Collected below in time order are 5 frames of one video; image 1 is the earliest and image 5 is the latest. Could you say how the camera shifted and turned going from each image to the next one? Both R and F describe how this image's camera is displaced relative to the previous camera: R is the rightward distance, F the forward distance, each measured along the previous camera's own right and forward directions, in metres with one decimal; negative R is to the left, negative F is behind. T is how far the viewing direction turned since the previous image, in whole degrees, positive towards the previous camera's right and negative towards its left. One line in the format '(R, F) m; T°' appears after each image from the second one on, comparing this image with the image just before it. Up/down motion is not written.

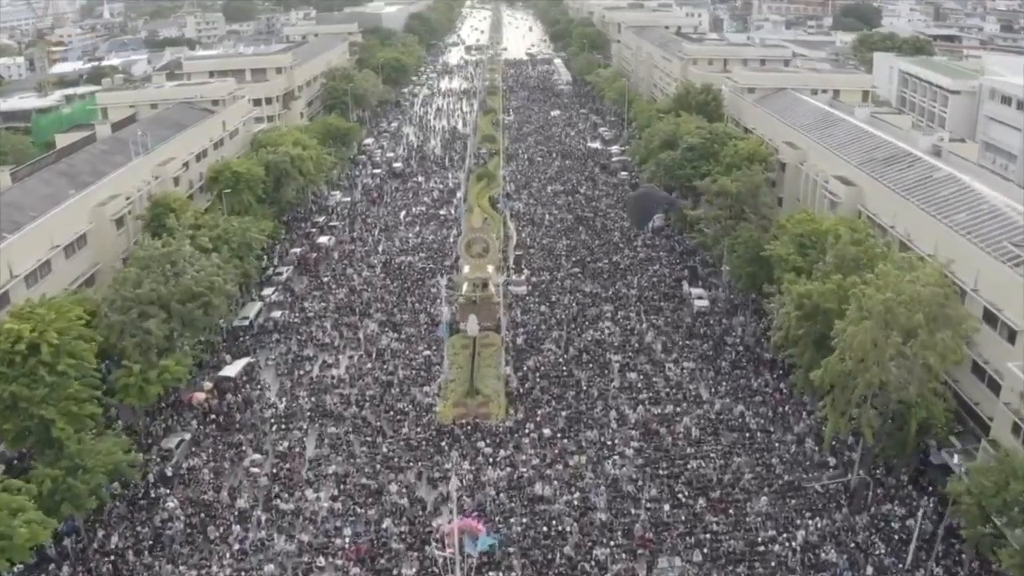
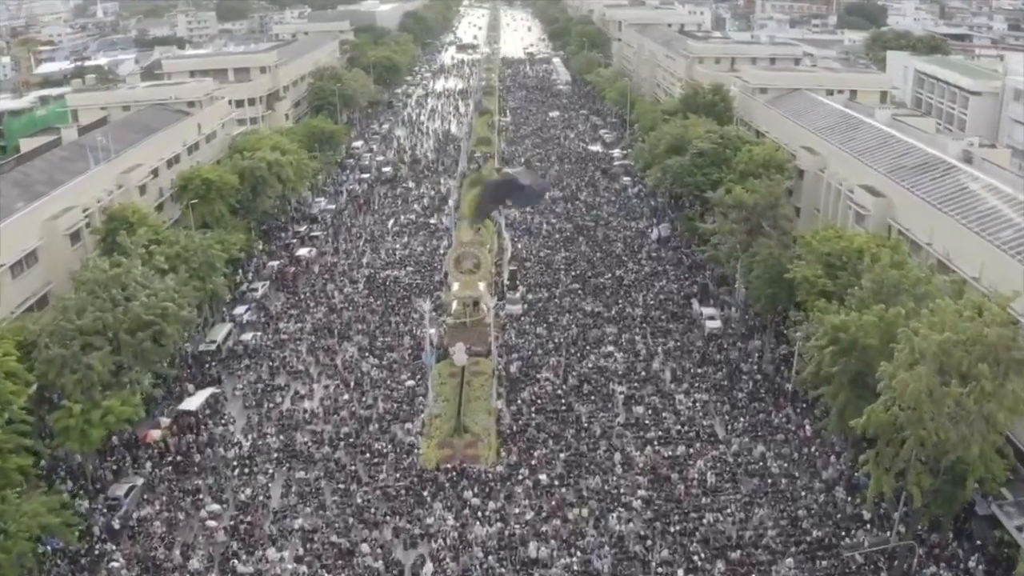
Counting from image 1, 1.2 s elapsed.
(+0.3, +3.9) m; 0°
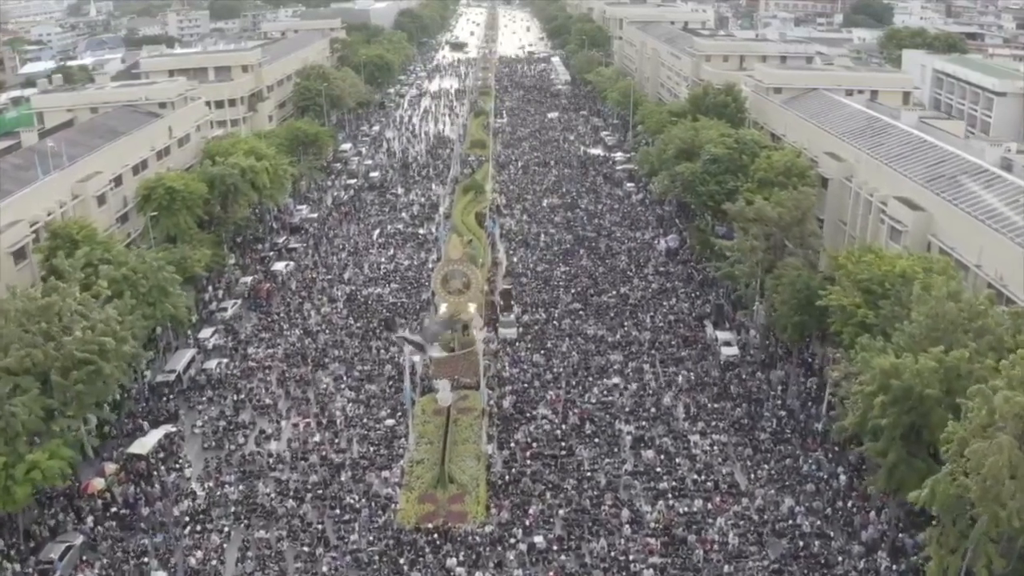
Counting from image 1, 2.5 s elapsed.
(+0.2, +4.1) m; 0°
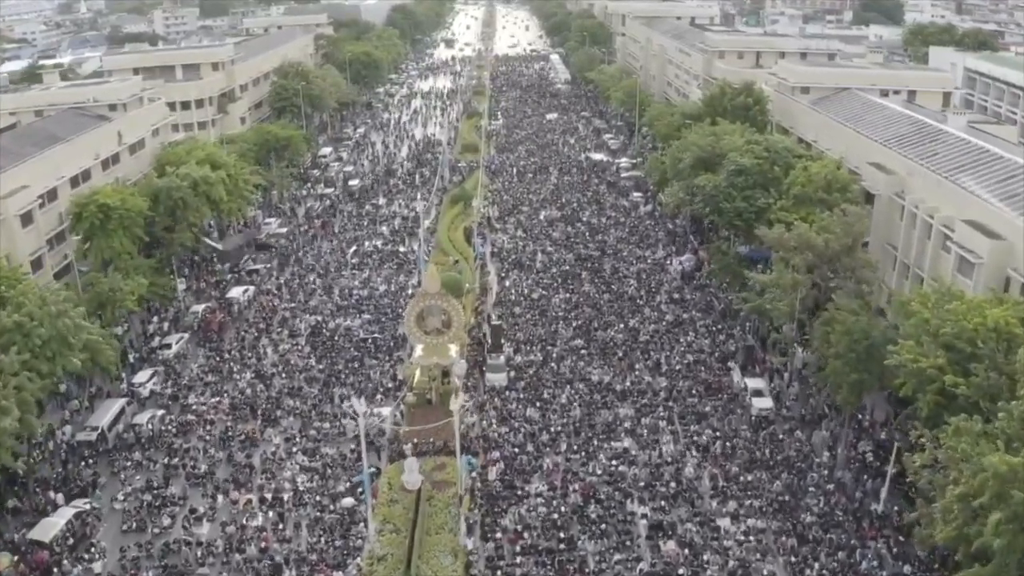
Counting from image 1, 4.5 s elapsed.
(+0.4, +6.0) m; 0°
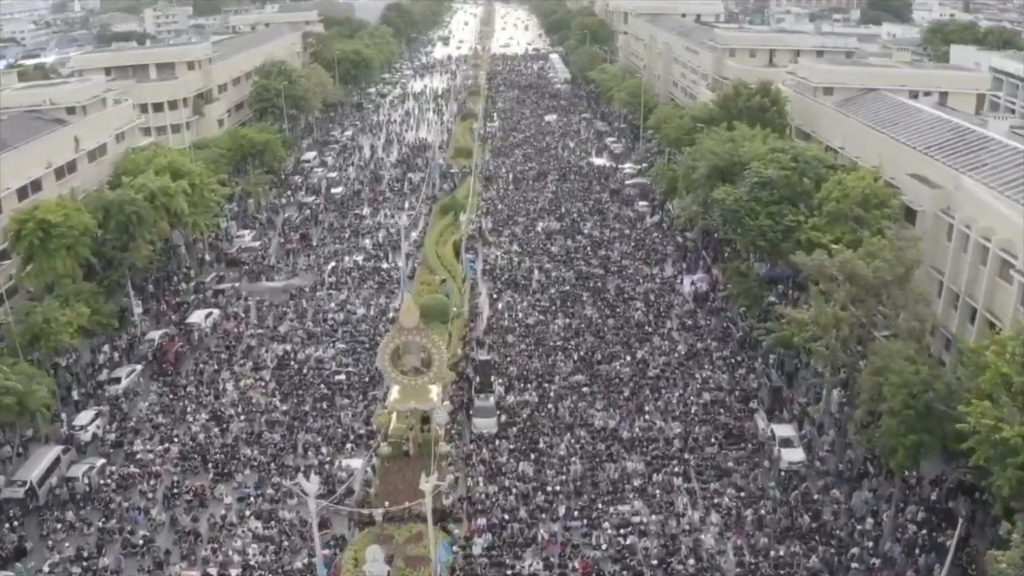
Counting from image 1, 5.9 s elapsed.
(+0.3, +4.1) m; 0°
